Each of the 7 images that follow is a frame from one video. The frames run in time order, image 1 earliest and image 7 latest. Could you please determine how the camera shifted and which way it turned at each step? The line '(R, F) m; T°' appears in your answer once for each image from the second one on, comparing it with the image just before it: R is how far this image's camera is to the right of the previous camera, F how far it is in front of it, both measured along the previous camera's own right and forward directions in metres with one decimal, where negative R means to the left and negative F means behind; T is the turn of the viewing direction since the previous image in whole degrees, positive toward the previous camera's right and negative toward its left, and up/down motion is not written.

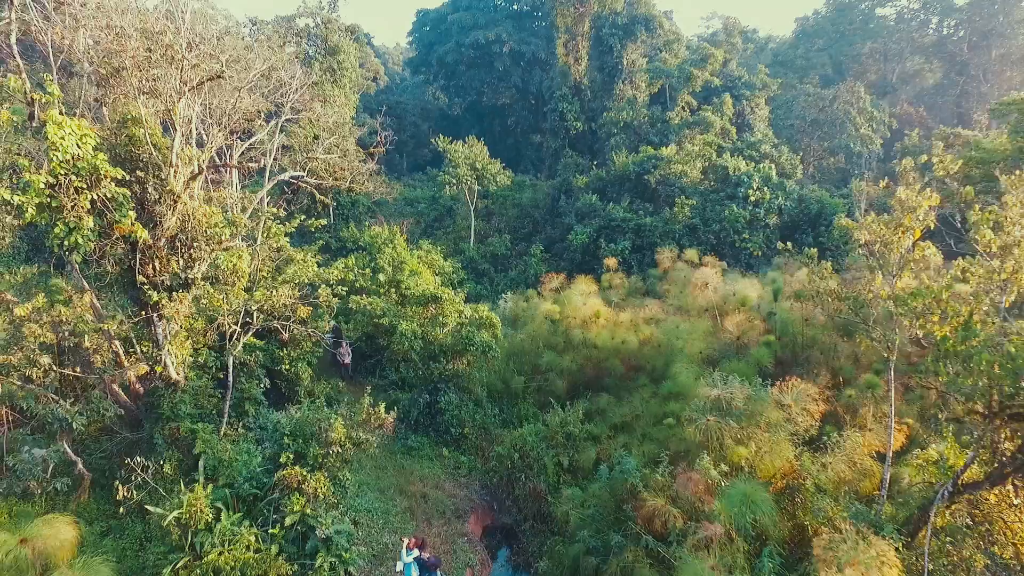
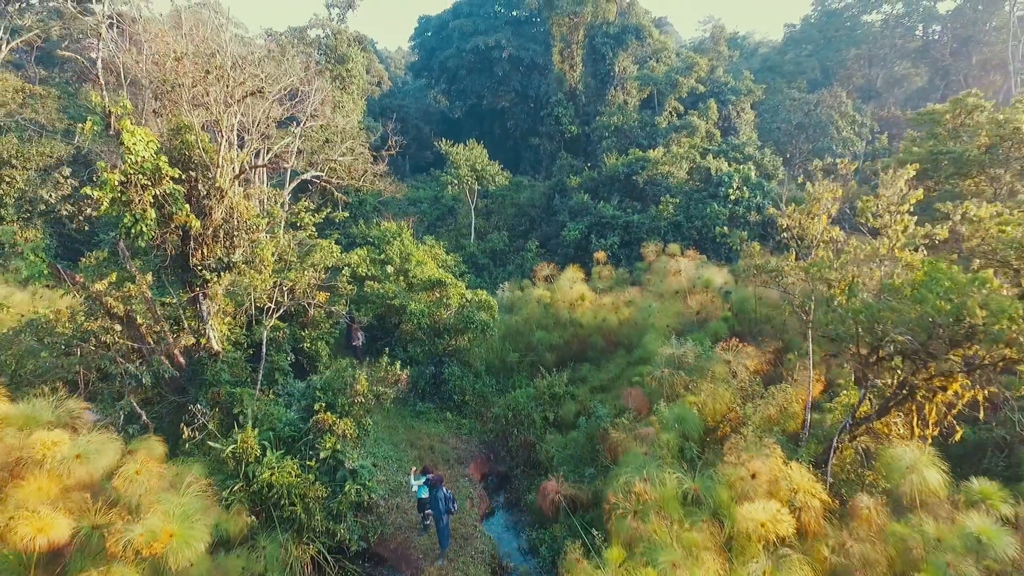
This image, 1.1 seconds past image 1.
(+0.1, -1.0) m; 0°
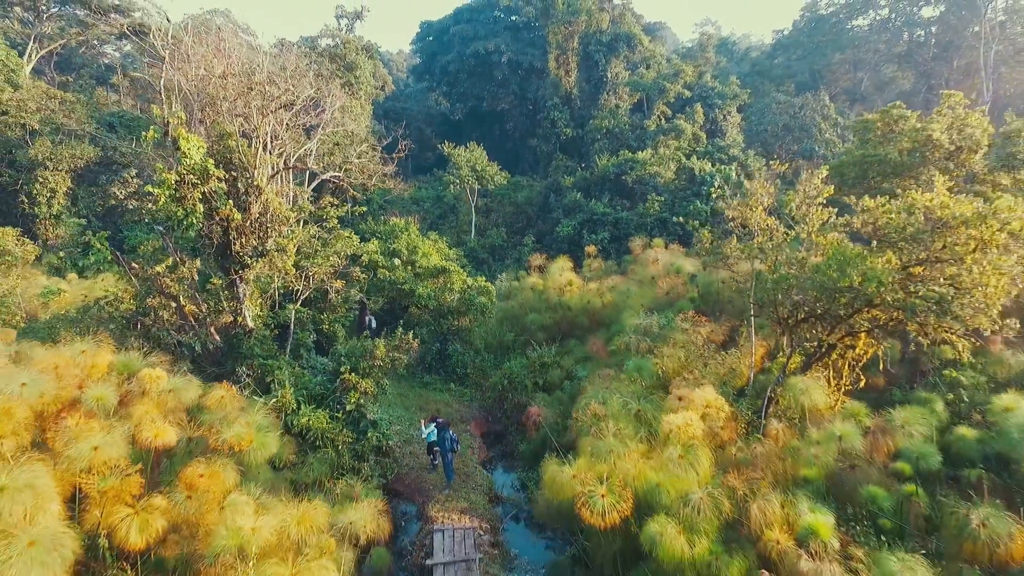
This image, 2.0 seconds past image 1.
(+0.1, -1.1) m; 0°
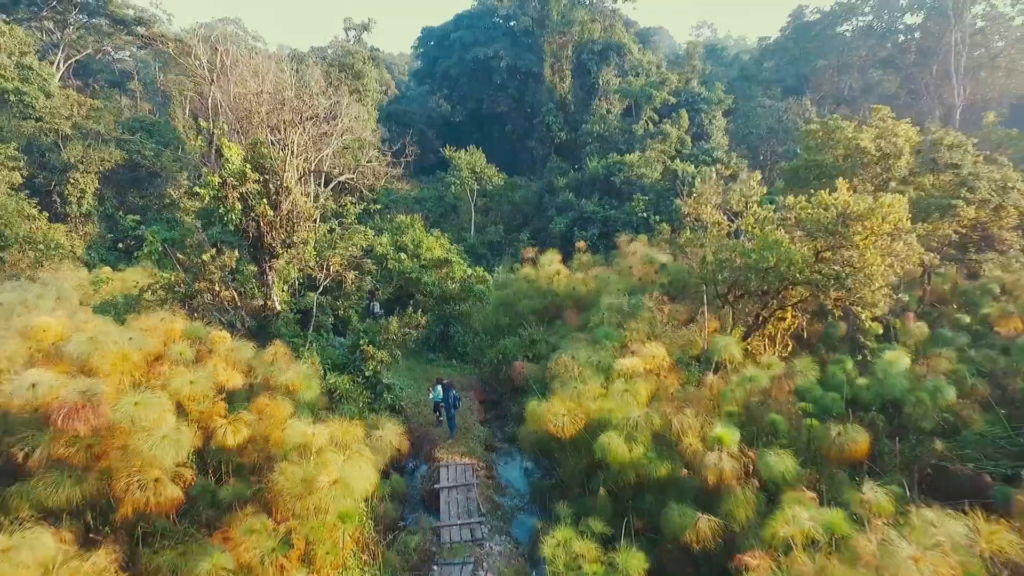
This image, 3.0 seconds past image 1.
(+0.1, -1.2) m; 0°
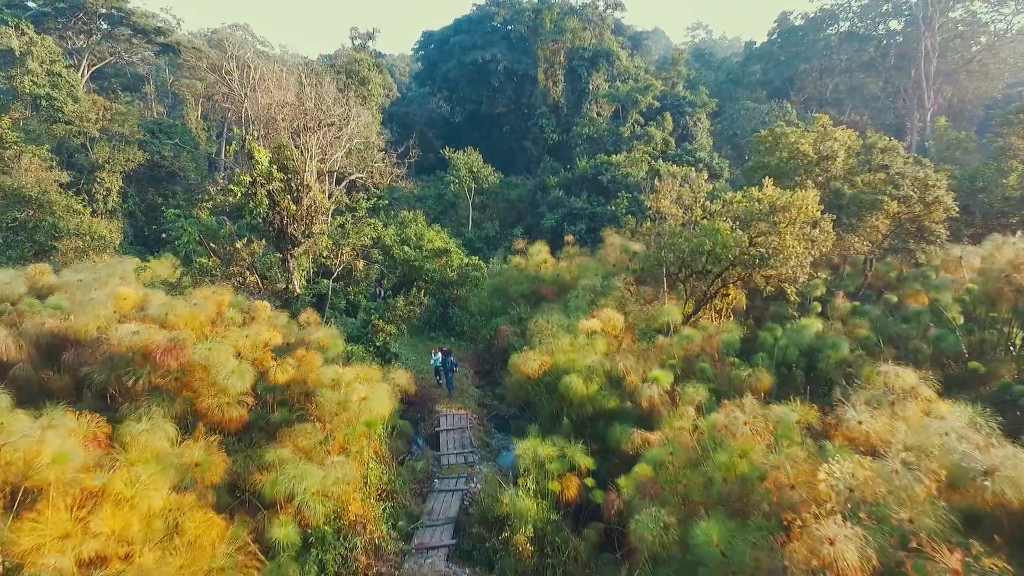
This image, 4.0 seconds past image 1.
(+0.1, -1.3) m; 0°
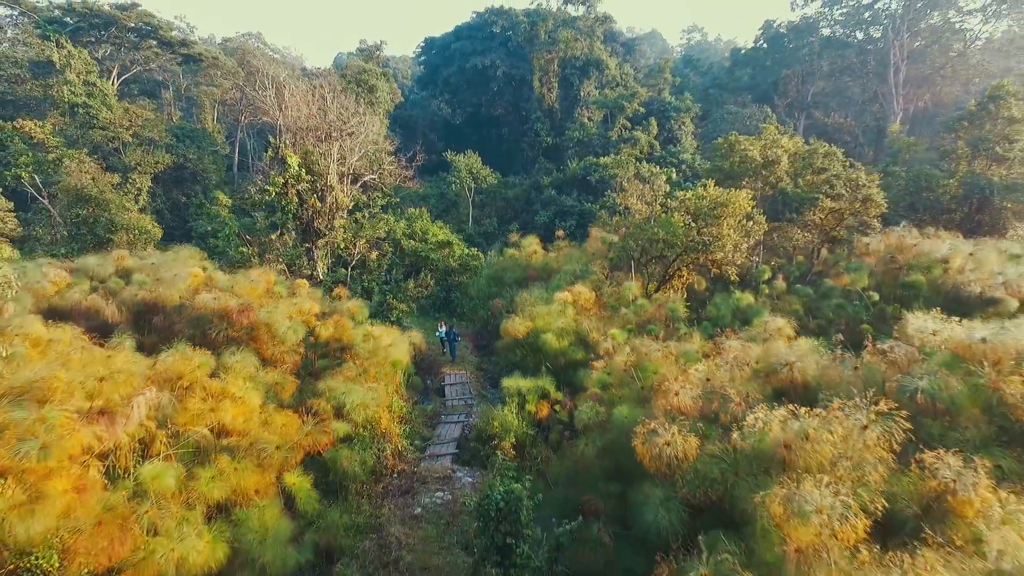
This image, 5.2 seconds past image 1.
(+0.1, -1.7) m; 0°
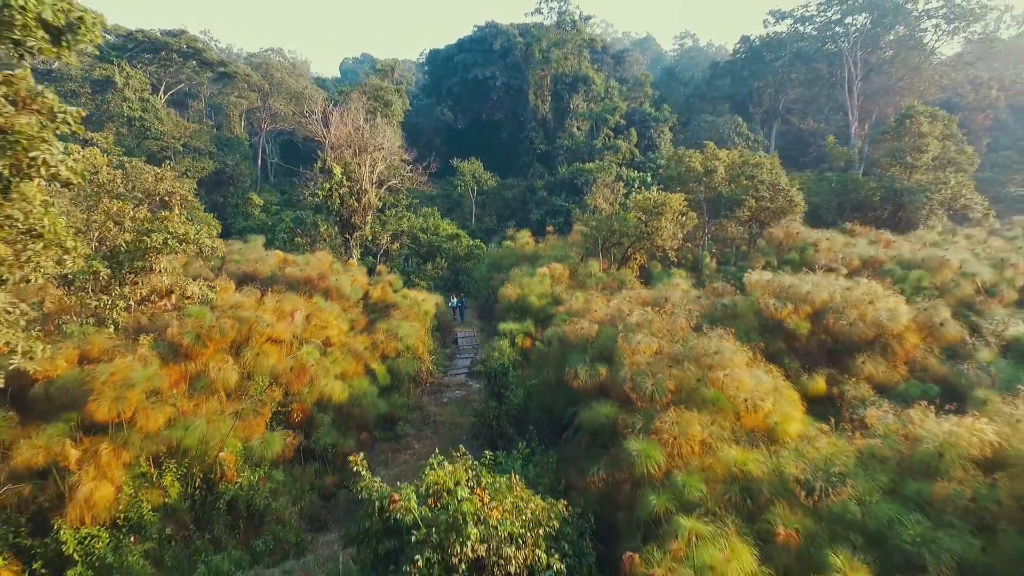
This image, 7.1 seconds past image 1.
(+0.1, -3.2) m; 0°
